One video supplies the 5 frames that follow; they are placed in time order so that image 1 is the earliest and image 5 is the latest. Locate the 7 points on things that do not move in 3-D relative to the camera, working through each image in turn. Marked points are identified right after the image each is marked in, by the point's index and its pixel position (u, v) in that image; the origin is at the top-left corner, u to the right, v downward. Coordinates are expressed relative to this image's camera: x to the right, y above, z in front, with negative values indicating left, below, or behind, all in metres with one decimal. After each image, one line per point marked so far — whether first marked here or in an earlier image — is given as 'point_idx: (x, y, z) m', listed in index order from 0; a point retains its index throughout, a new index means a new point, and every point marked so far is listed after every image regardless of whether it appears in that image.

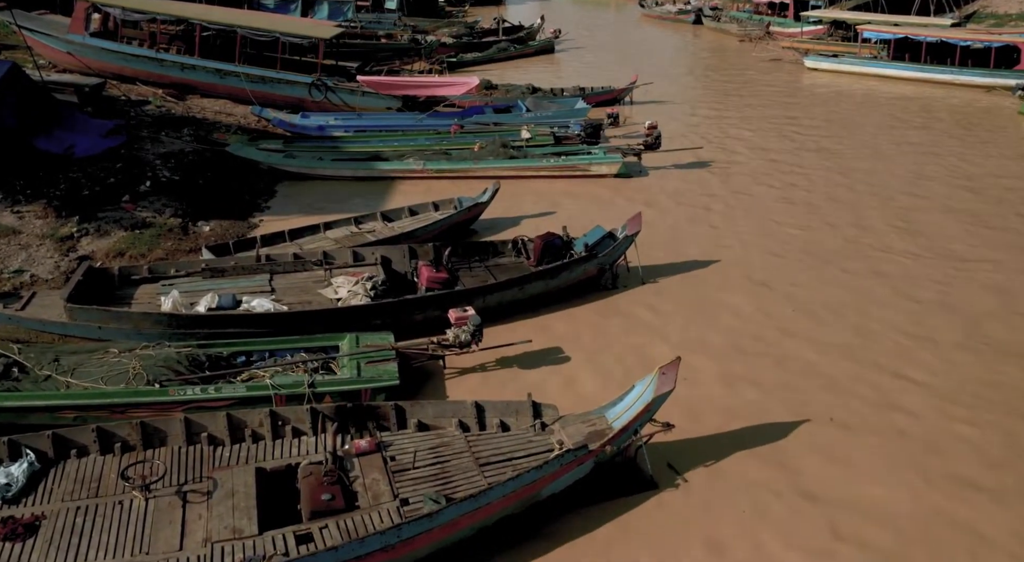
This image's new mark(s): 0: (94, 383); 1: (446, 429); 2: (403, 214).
0: (-4.8, -1.2, +10.3) m
1: (-0.7, -1.6, +9.8) m
2: (-2.0, +1.2, +16.0) m
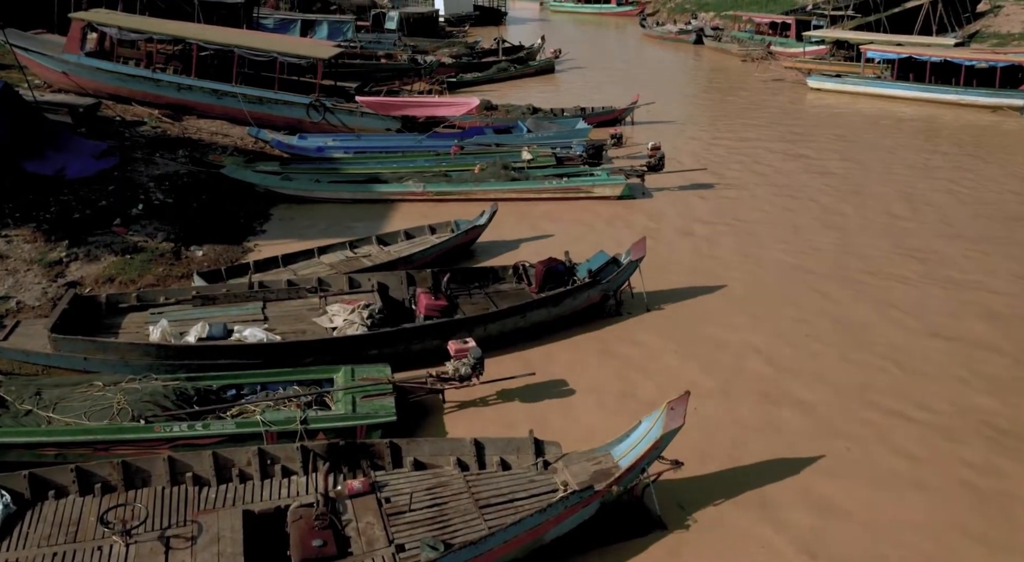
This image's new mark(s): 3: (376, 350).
0: (-4.8, -1.5, +9.8) m
1: (-0.7, -1.9, +9.3) m
2: (-2.0, +0.8, +15.6) m
3: (-1.8, -0.9, +11.6) m
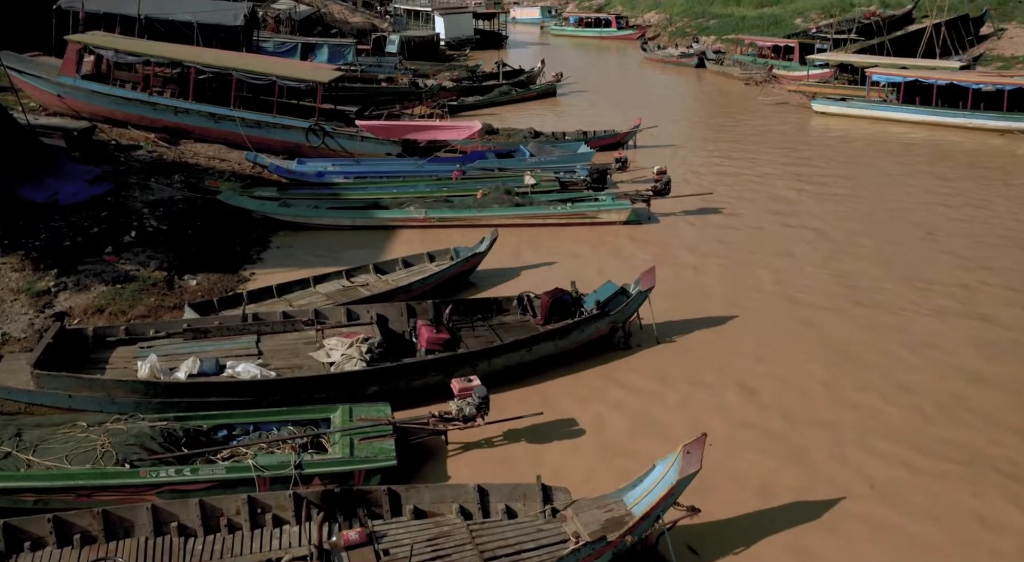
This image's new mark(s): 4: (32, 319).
0: (-4.7, -1.9, +9.3) m
1: (-0.6, -2.3, +8.7) m
2: (-2.0, +0.3, +15.1) m
3: (-1.7, -1.3, +11.0) m
4: (-7.2, -0.6, +13.3) m
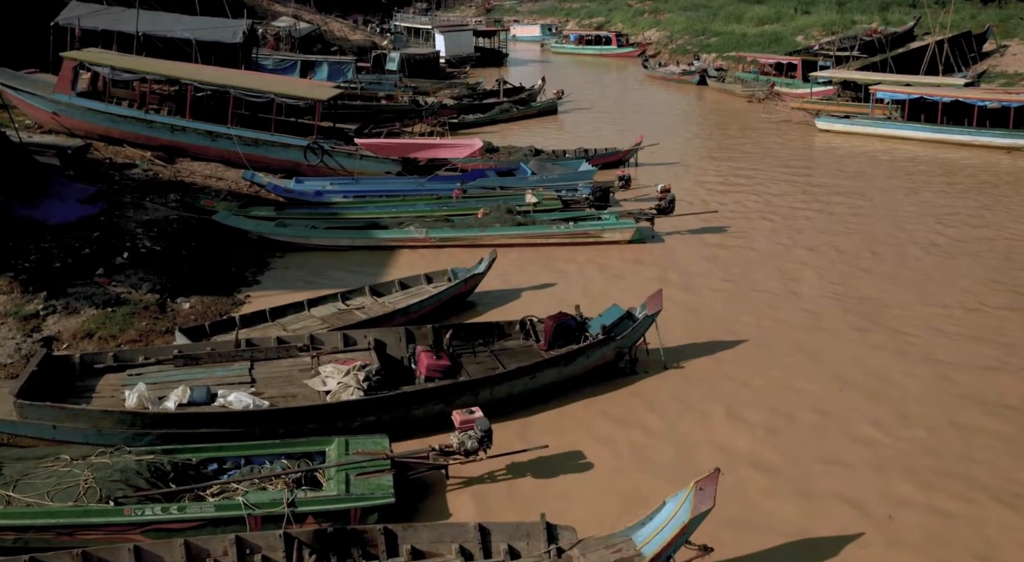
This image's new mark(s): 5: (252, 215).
0: (-4.7, -2.2, +8.8) m
1: (-0.6, -2.6, +8.3) m
2: (-1.9, -0.1, +14.6) m
3: (-1.6, -1.6, +10.6) m
4: (-7.1, -0.9, +12.9) m
5: (-5.2, +1.3, +17.9) m
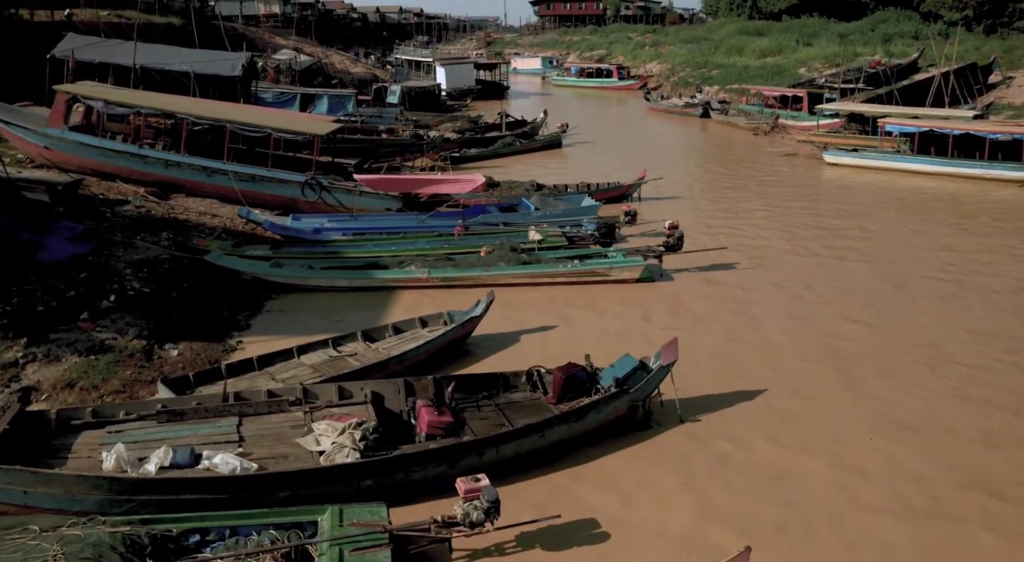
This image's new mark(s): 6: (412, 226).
0: (-4.6, -2.7, +8.0) m
1: (-0.5, -3.0, +7.4) m
2: (-1.8, -0.8, +13.9) m
3: (-1.6, -2.2, +9.8) m
4: (-7.0, -1.6, +12.1) m
5: (-5.1, +0.5, +17.2) m
6: (-2.2, +1.2, +19.6) m
